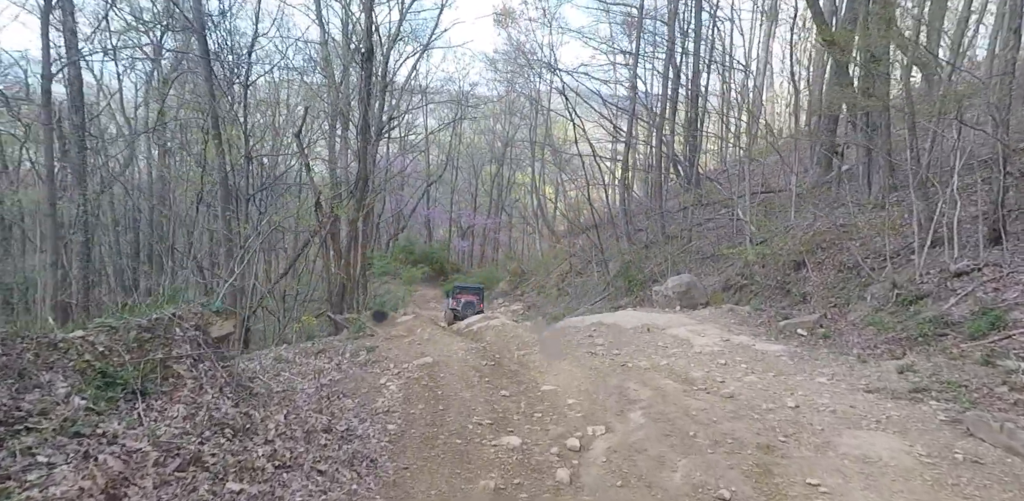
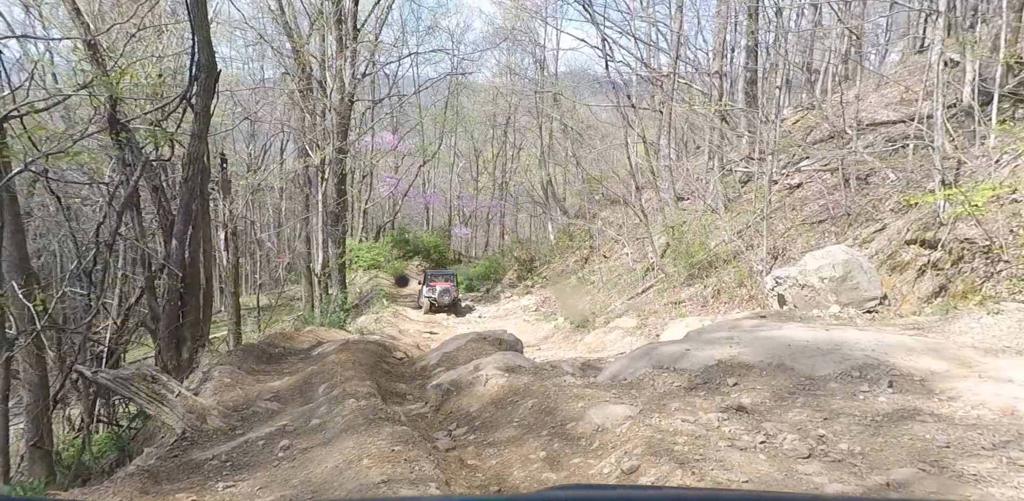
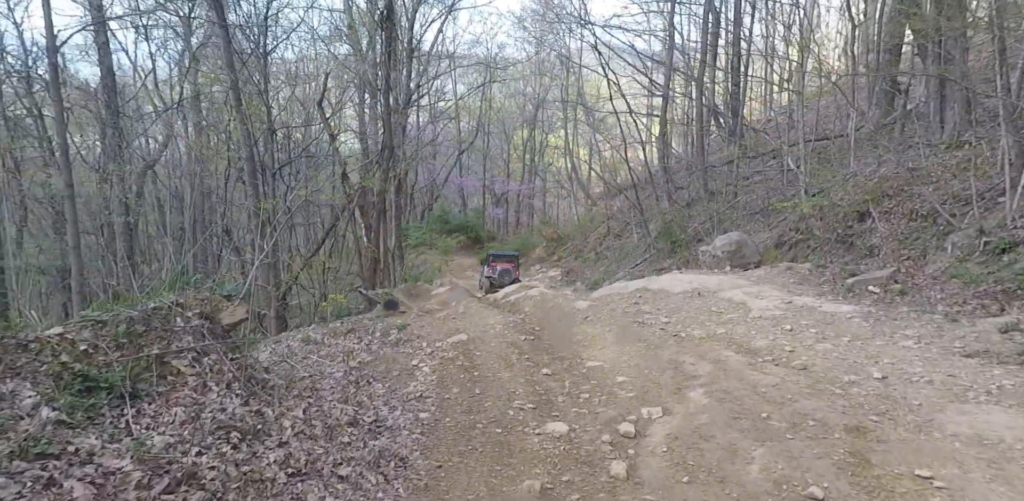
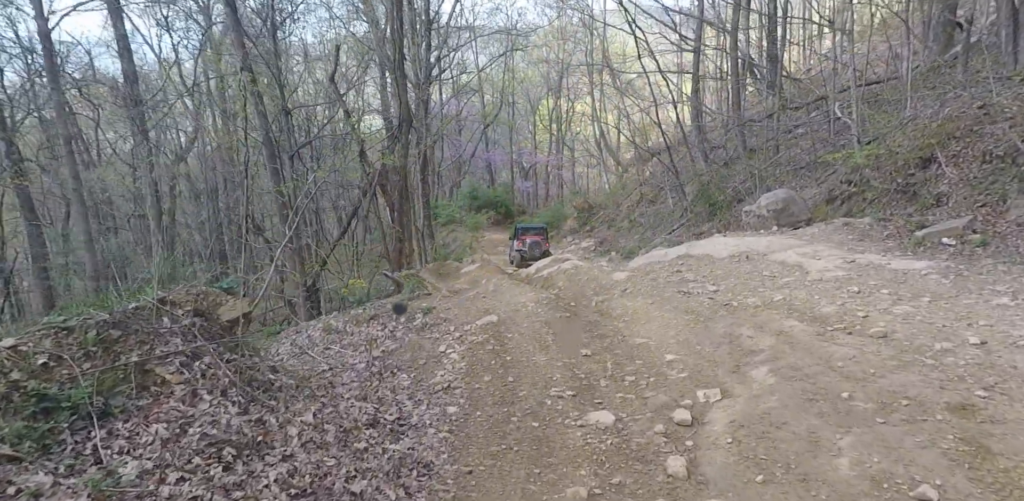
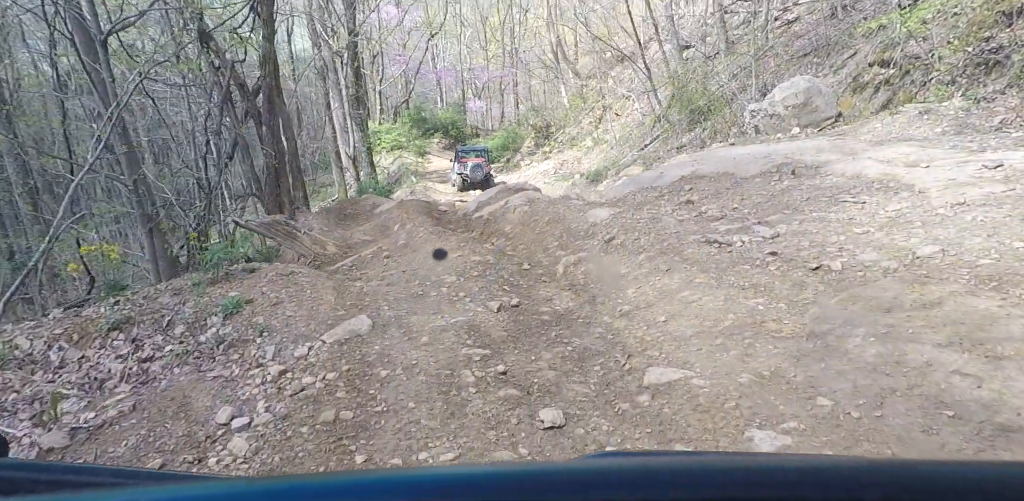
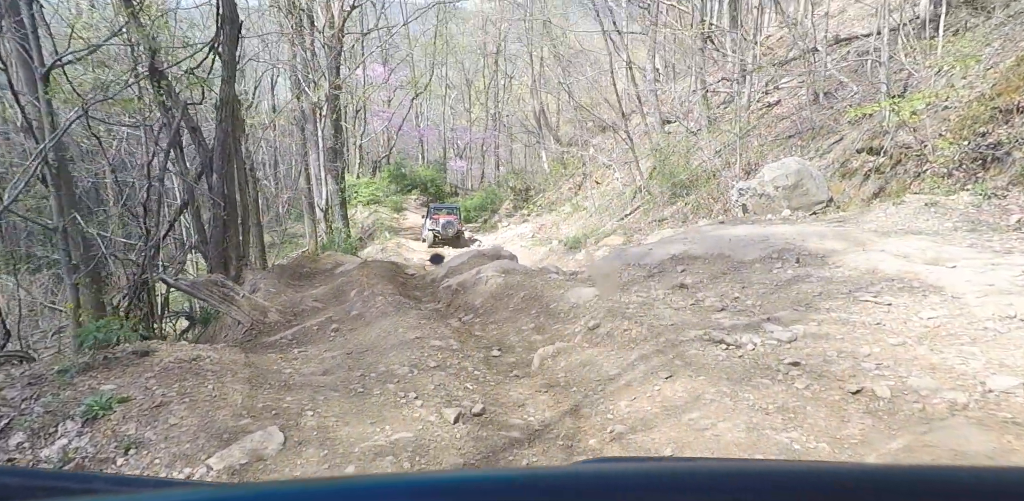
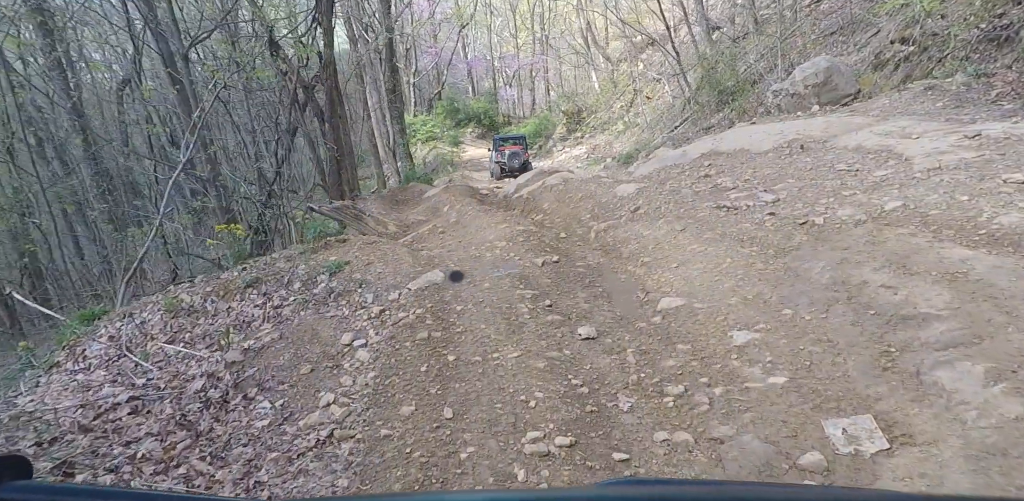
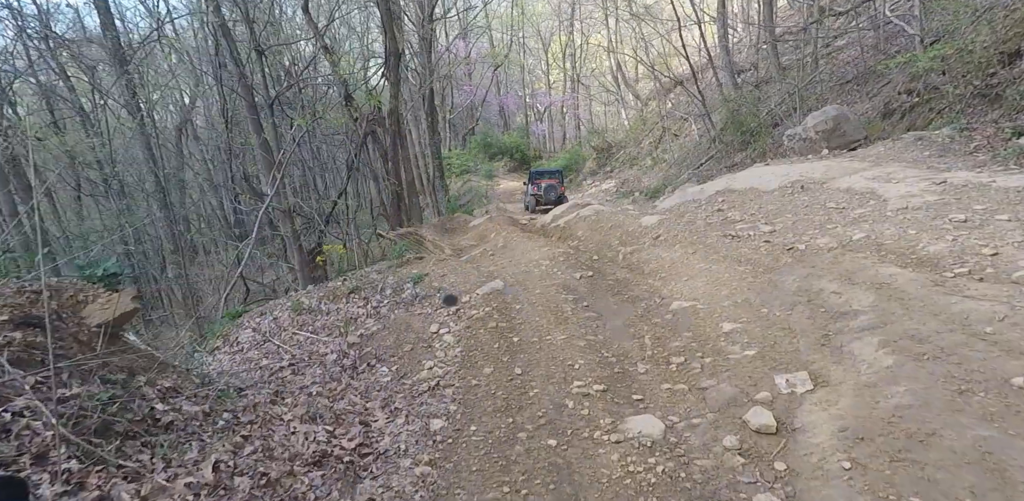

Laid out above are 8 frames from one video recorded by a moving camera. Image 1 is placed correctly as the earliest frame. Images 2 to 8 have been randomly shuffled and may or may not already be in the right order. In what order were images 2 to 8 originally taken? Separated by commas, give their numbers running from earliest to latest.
3, 4, 8, 7, 5, 6, 2
